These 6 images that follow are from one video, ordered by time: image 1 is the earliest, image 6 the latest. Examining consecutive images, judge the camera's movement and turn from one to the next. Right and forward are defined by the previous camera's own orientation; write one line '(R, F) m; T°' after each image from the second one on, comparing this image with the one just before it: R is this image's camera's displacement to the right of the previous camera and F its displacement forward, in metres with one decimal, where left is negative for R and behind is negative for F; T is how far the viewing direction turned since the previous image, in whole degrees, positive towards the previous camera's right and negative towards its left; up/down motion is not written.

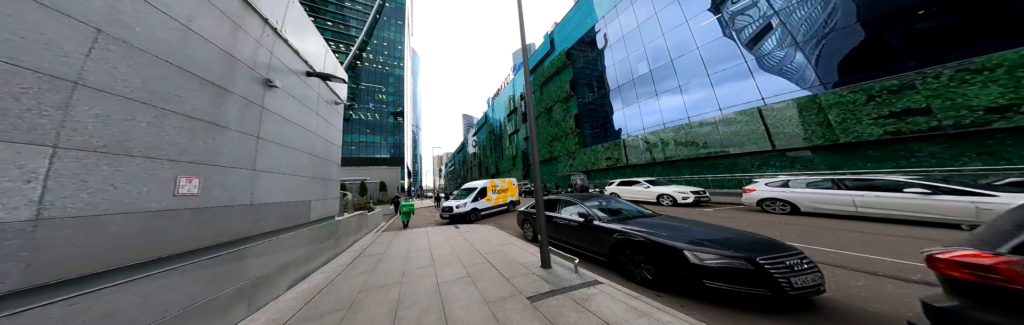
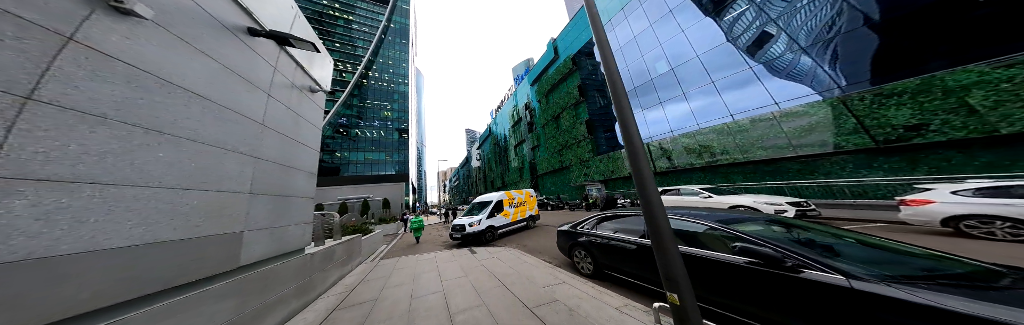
(-0.8, +1.4) m; -1°
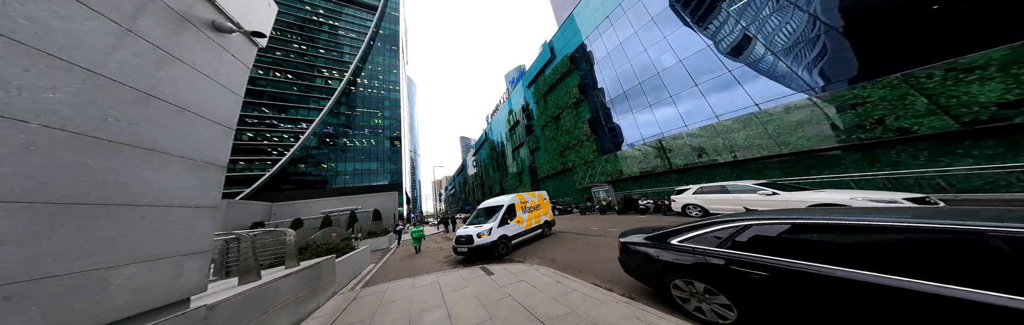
(-0.8, +1.4) m; +2°
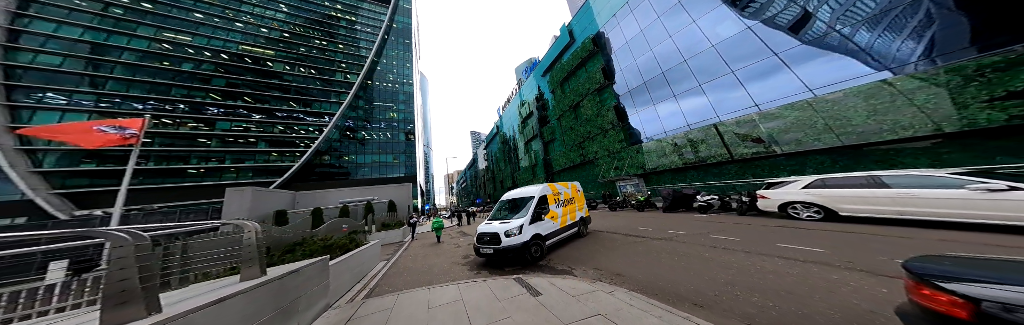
(-0.9, +1.6) m; -3°
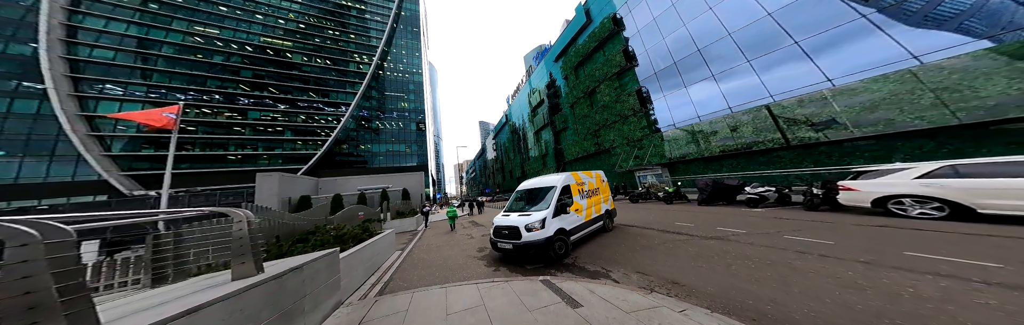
(-0.4, +0.8) m; -3°
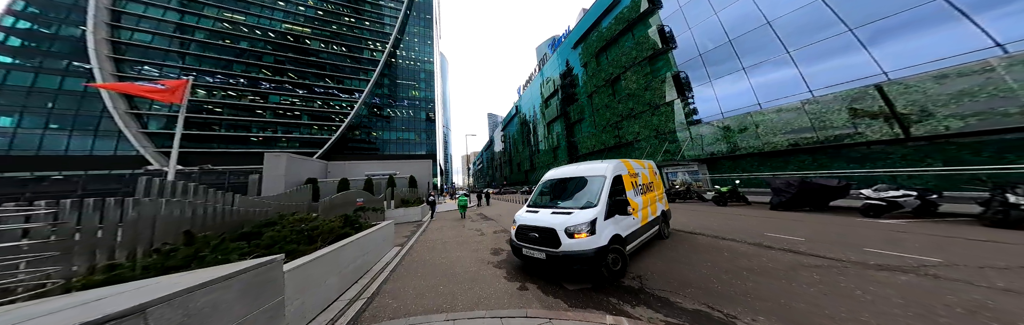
(-0.7, +1.8) m; -2°
